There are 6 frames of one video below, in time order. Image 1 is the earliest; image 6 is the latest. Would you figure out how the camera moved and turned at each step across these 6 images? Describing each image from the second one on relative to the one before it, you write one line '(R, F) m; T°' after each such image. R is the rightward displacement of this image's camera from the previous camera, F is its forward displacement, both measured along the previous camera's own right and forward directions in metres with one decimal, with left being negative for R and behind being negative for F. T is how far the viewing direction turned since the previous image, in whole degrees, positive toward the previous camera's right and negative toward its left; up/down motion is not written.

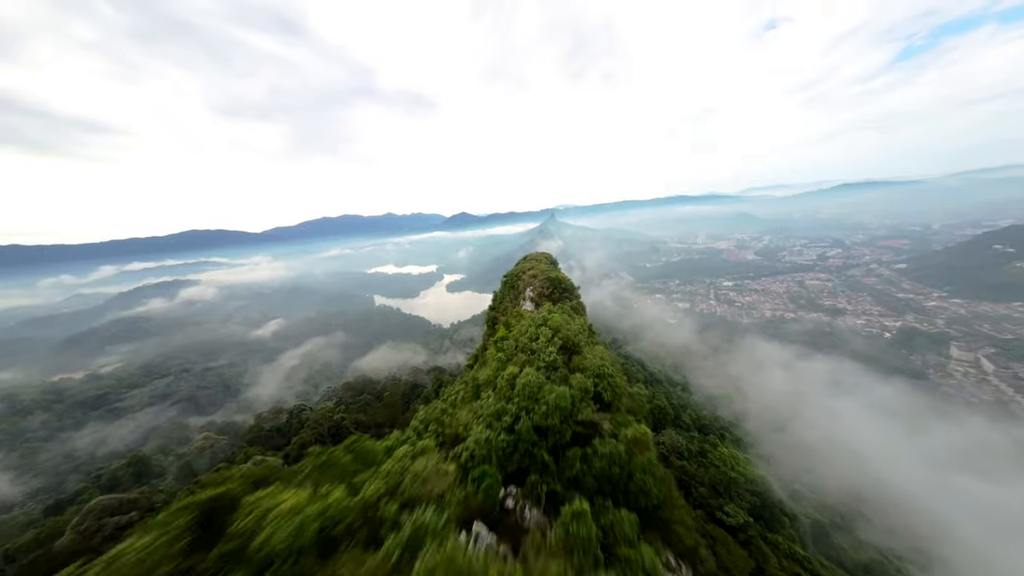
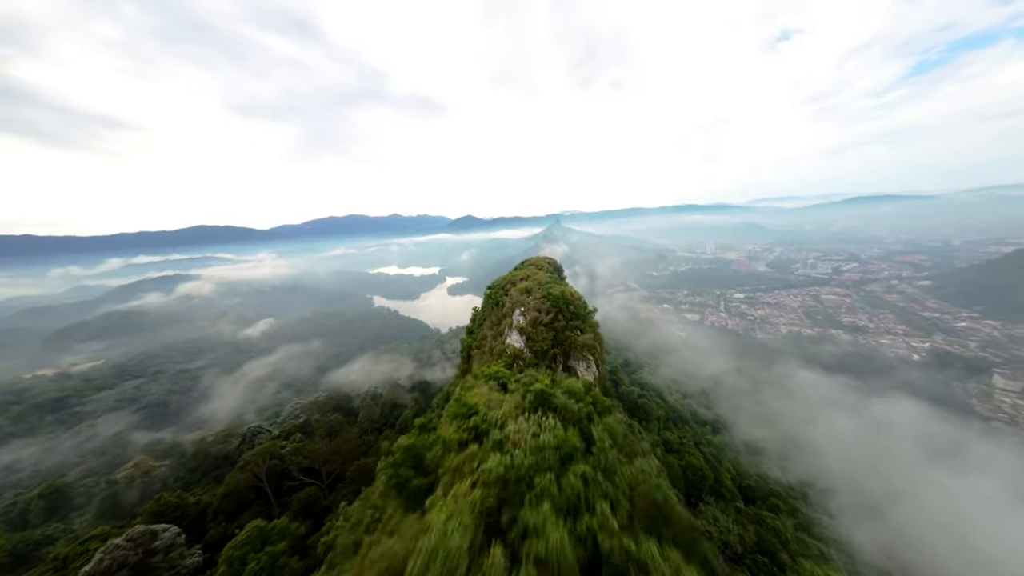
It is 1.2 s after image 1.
(+0.9, +6.9) m; -1°
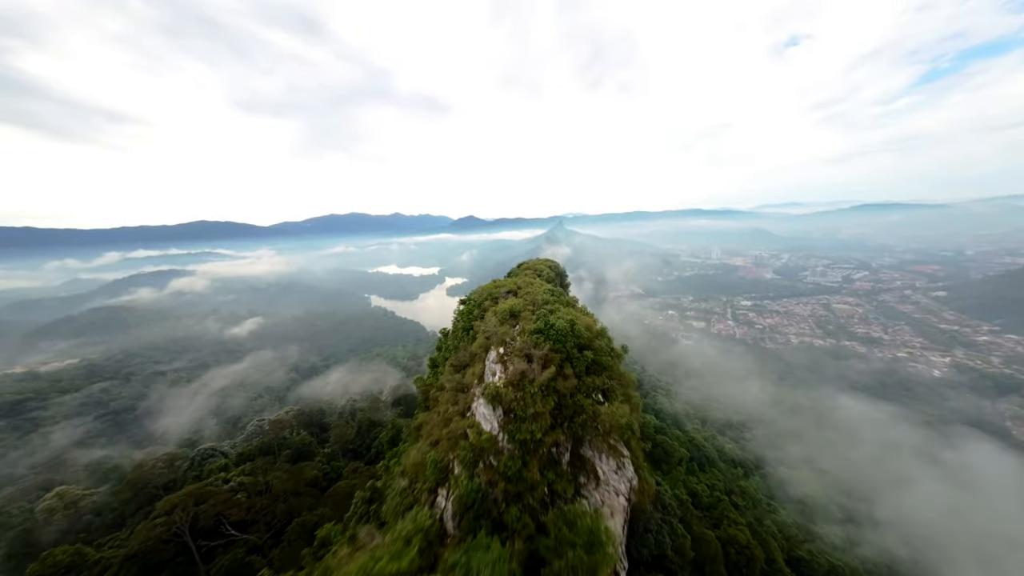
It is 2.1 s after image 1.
(+0.6, +5.4) m; 0°
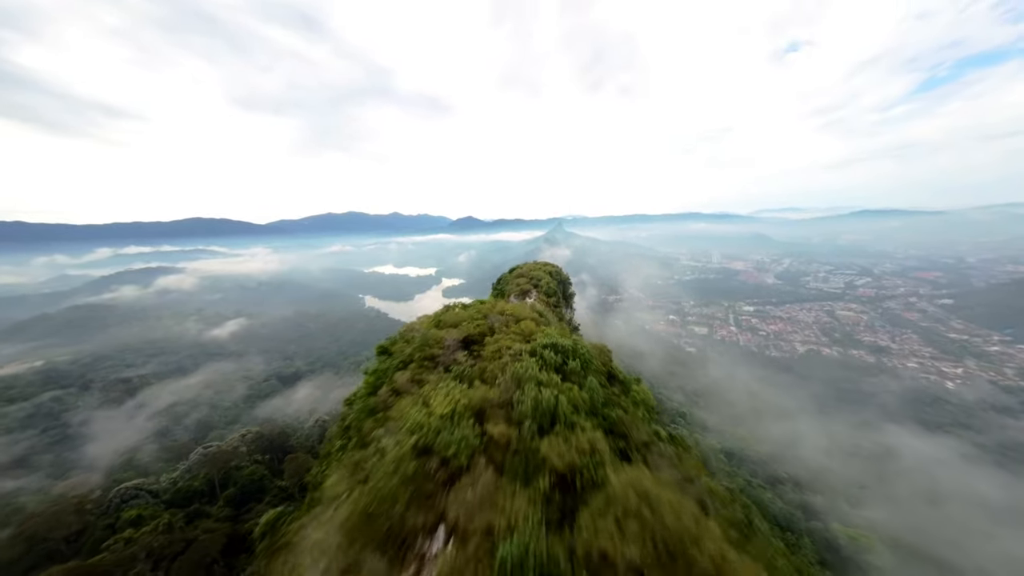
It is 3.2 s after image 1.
(+0.5, +5.4) m; 0°
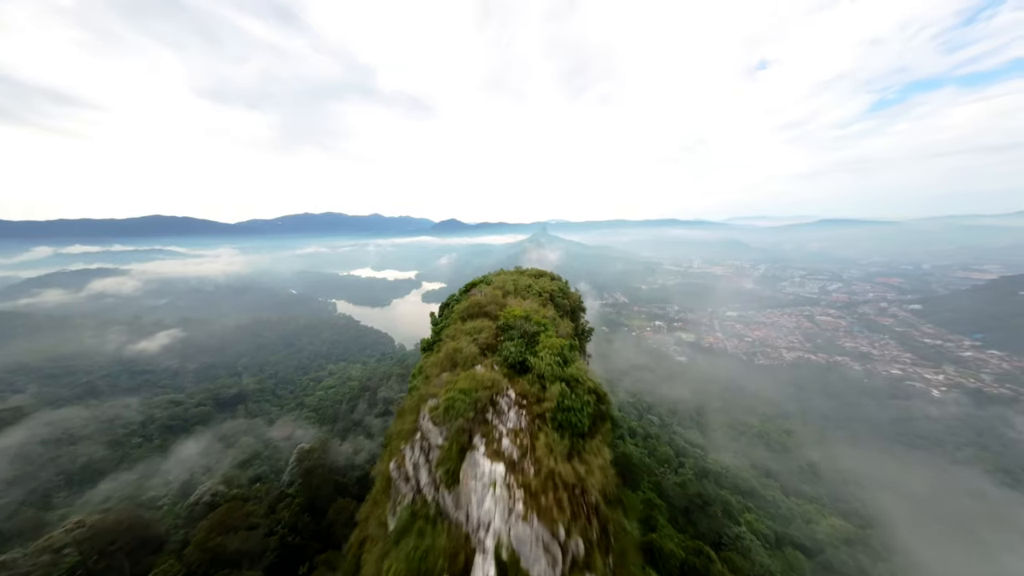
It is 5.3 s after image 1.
(-0.2, +9.5) m; +3°
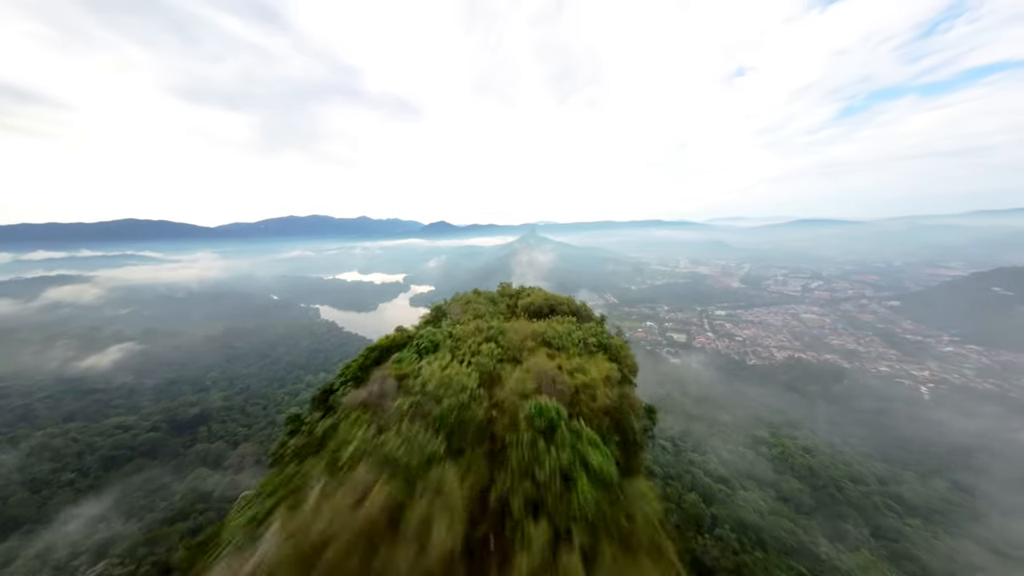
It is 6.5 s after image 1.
(-0.3, +4.5) m; +2°
